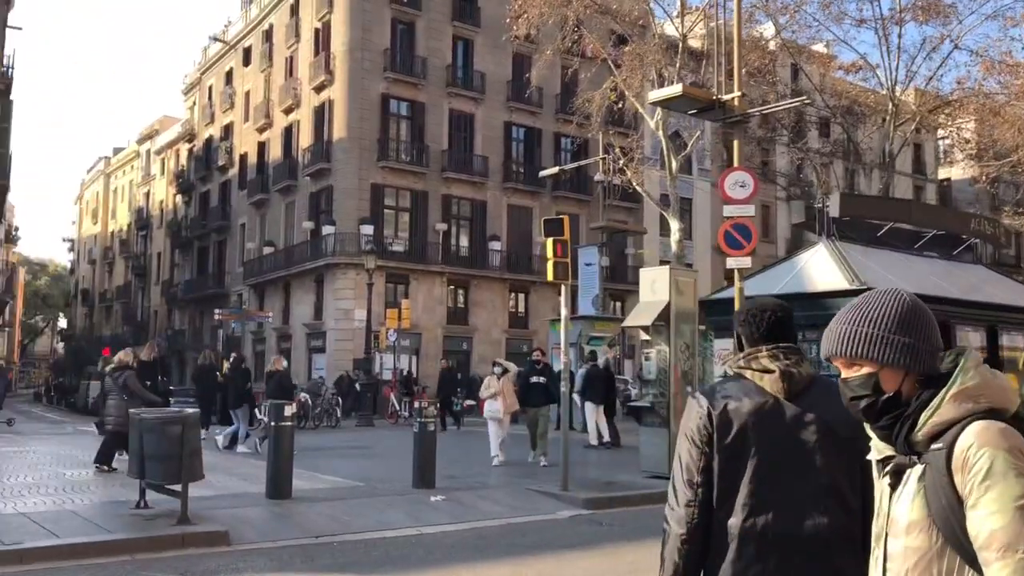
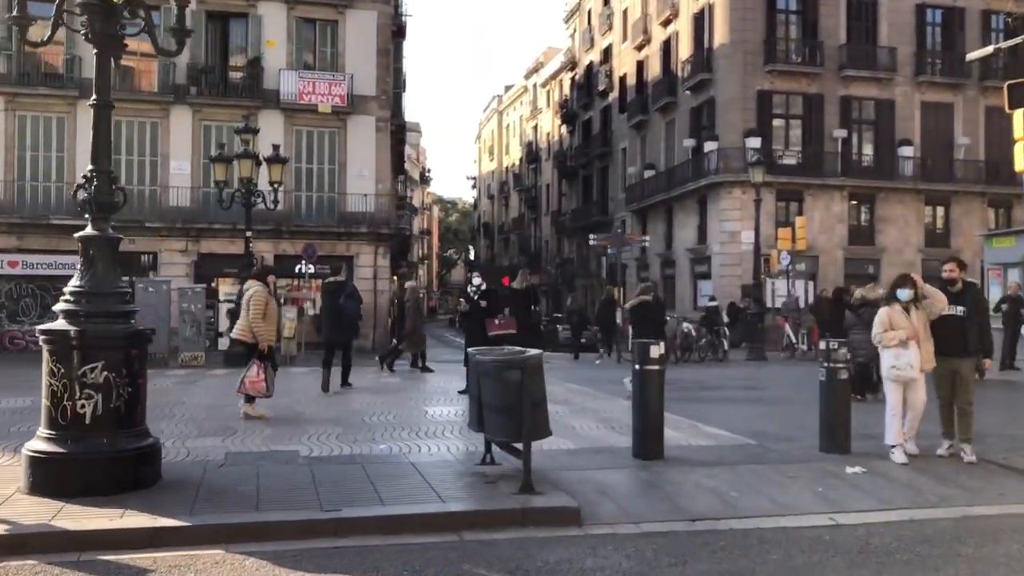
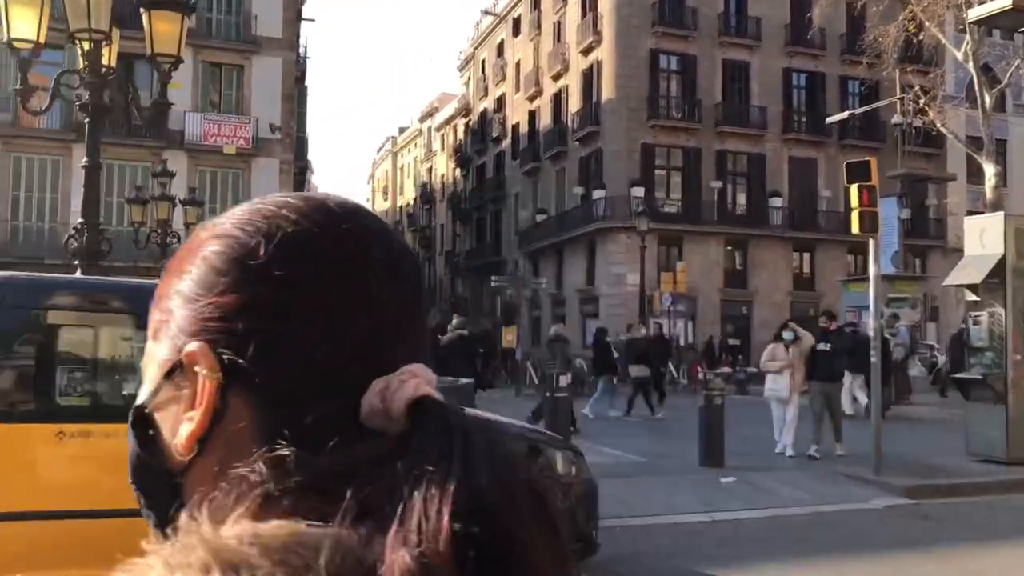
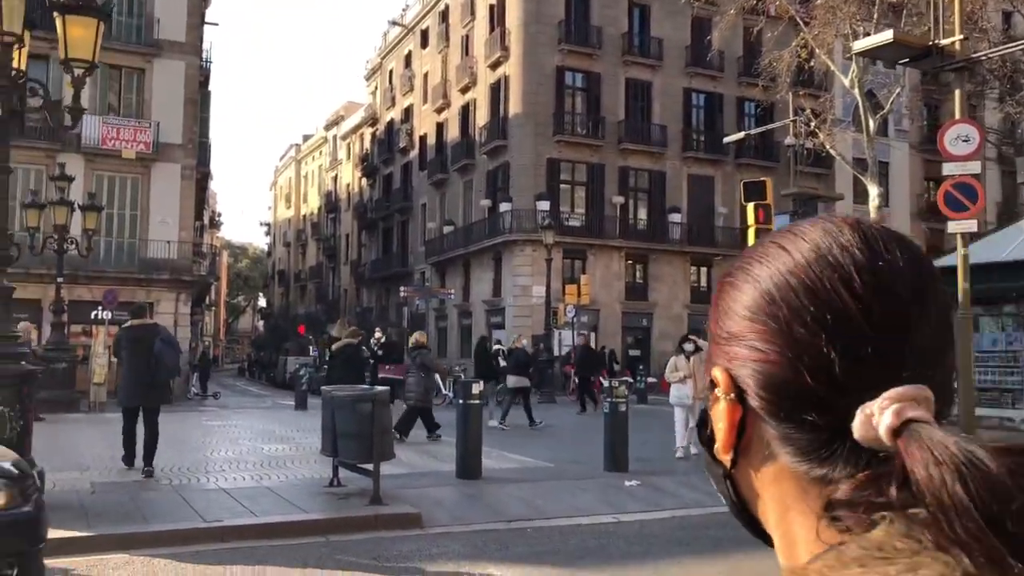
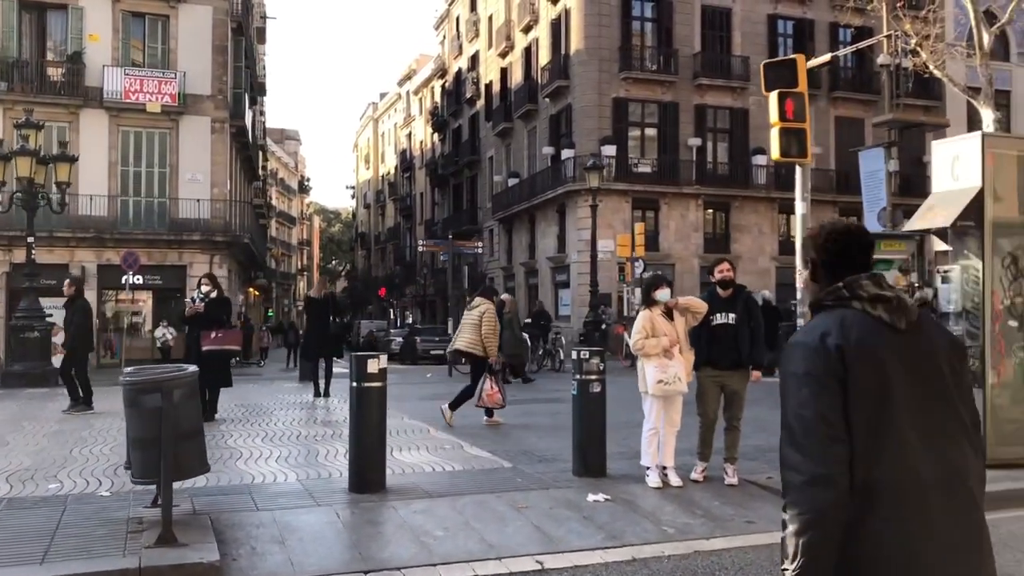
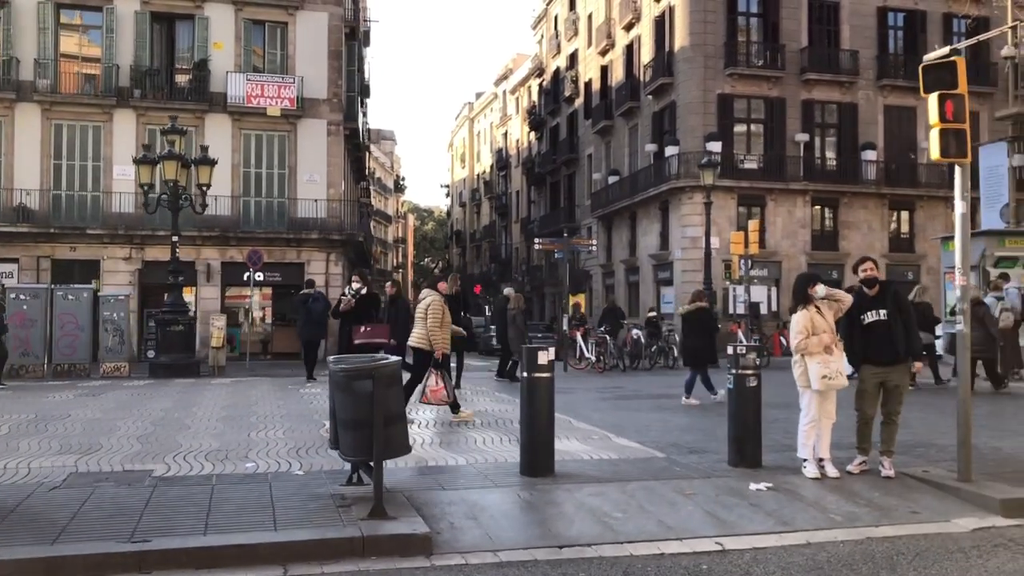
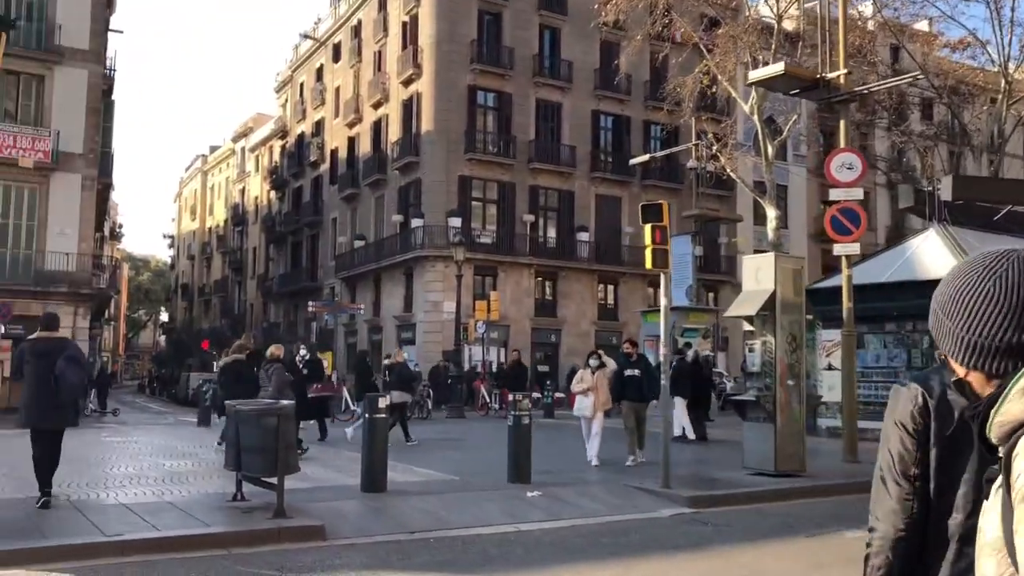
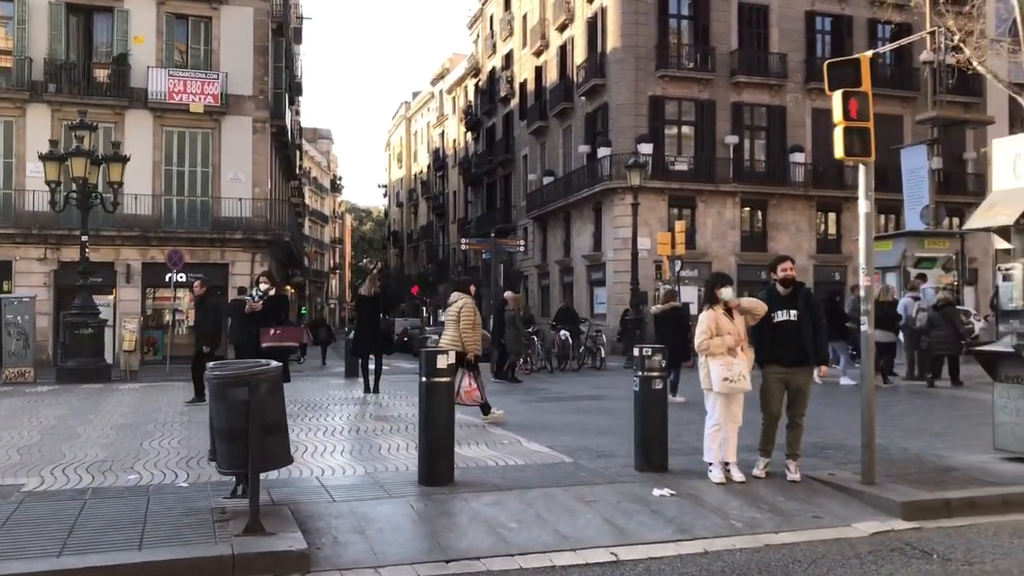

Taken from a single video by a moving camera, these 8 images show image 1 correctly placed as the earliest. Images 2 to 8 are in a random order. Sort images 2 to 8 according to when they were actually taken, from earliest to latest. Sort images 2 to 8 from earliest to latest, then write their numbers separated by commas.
7, 4, 3, 2, 6, 8, 5
